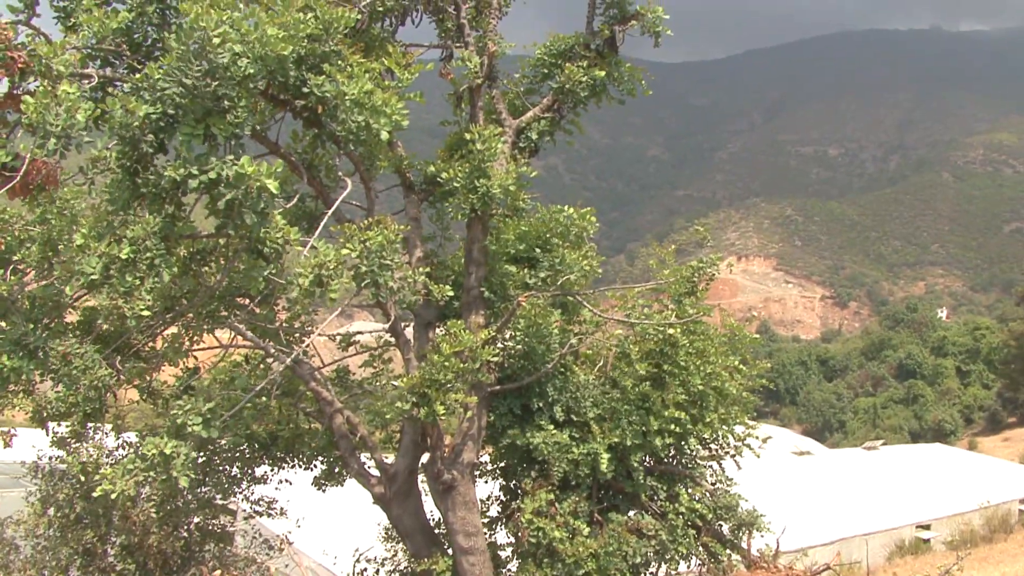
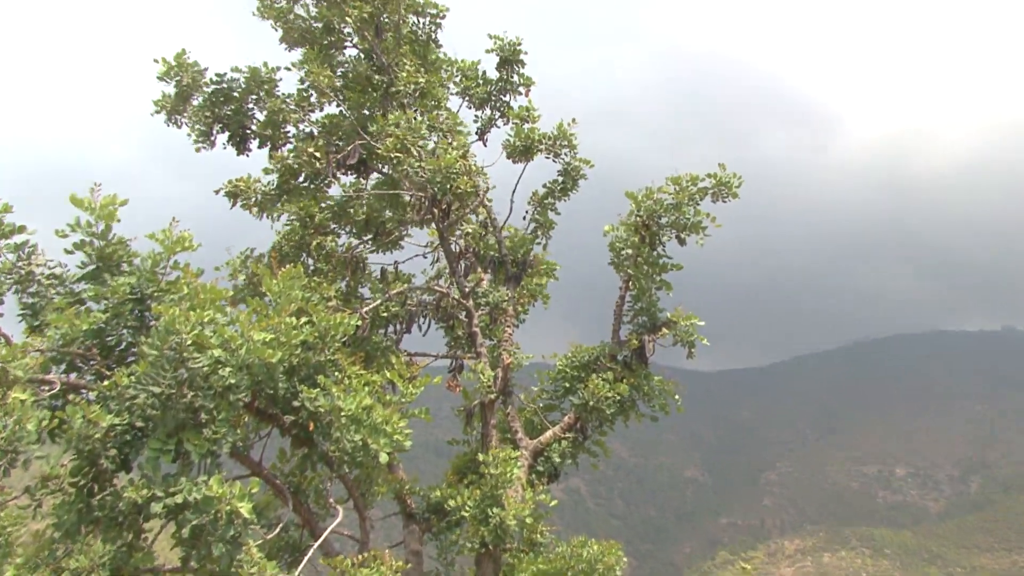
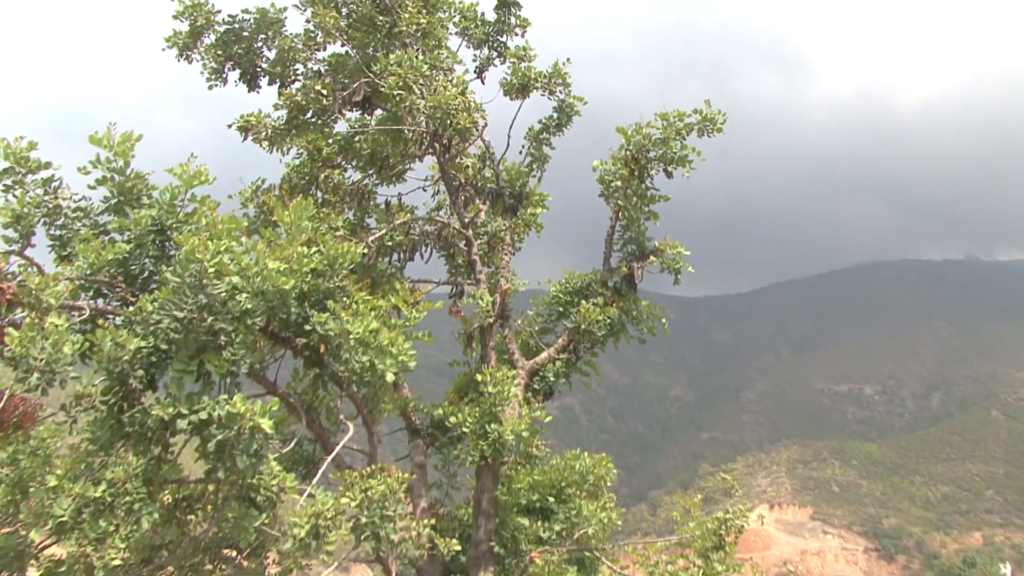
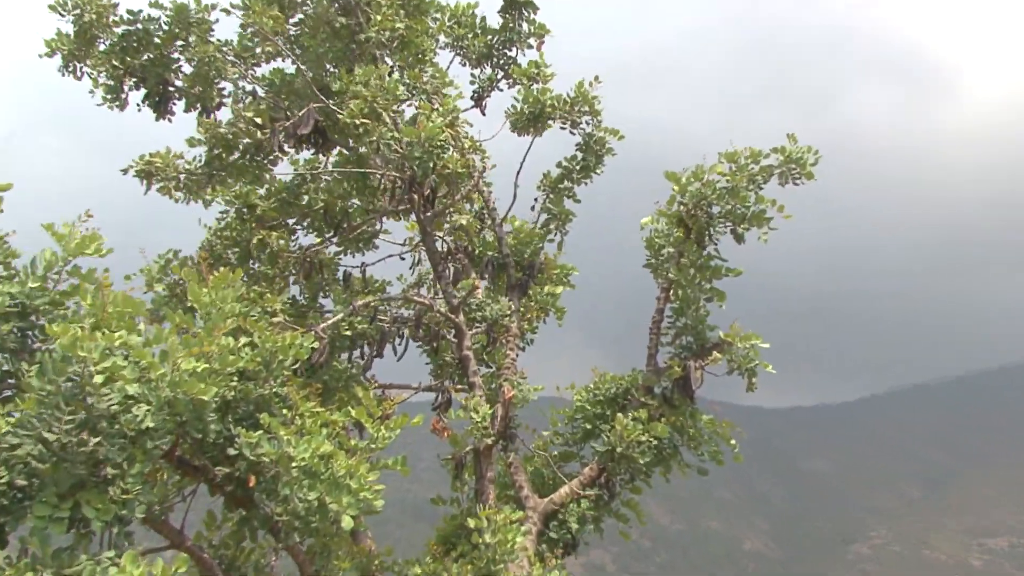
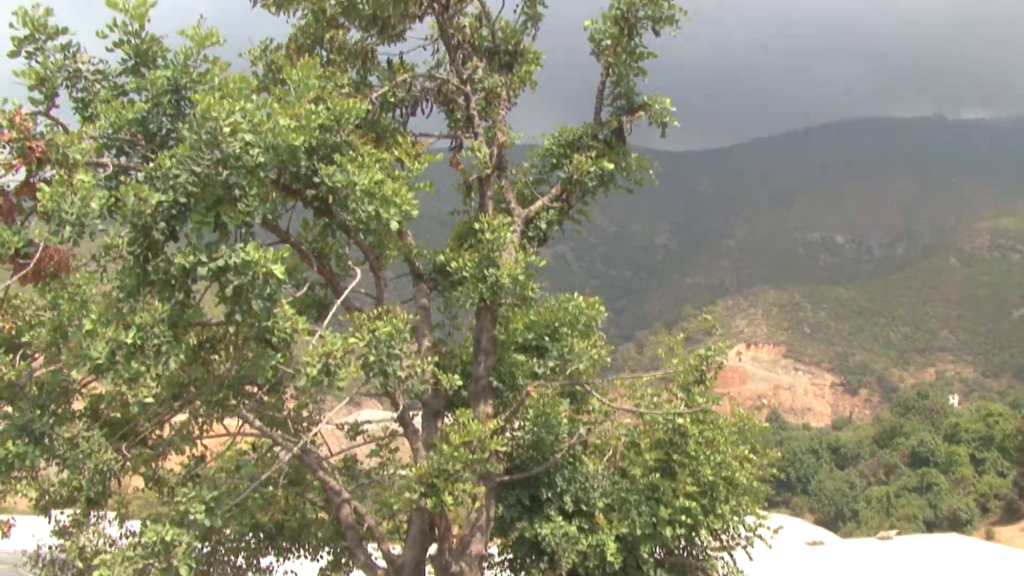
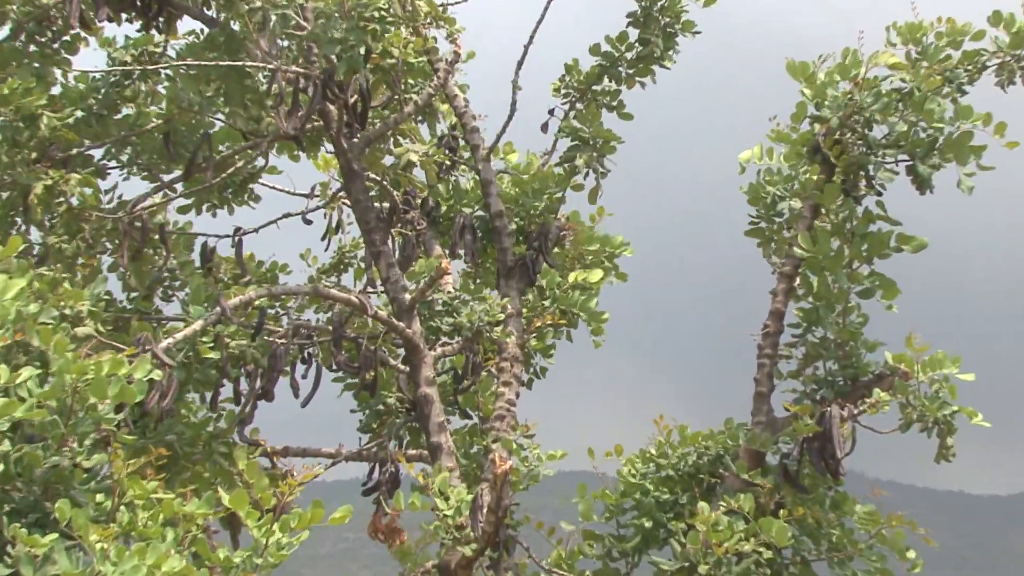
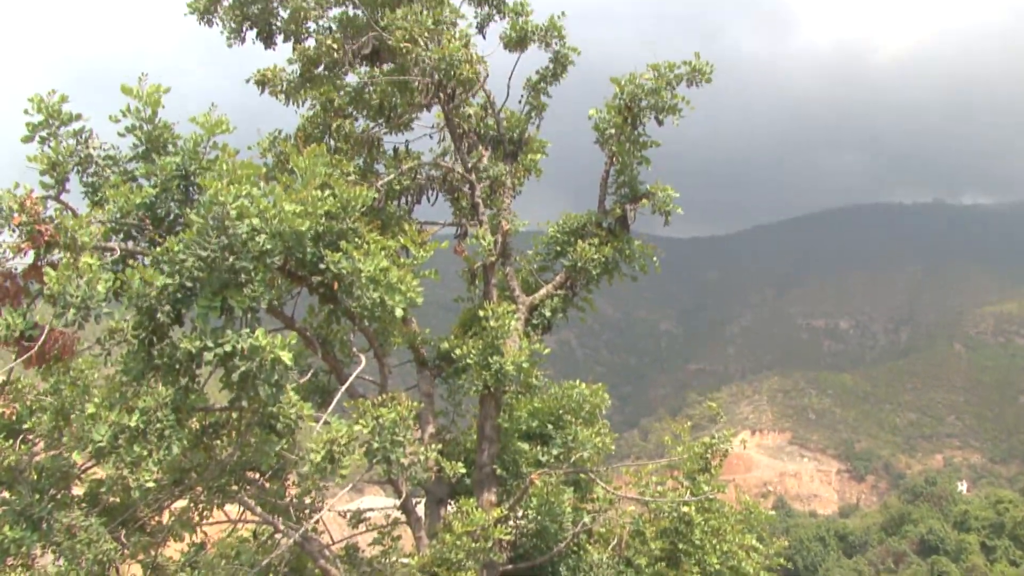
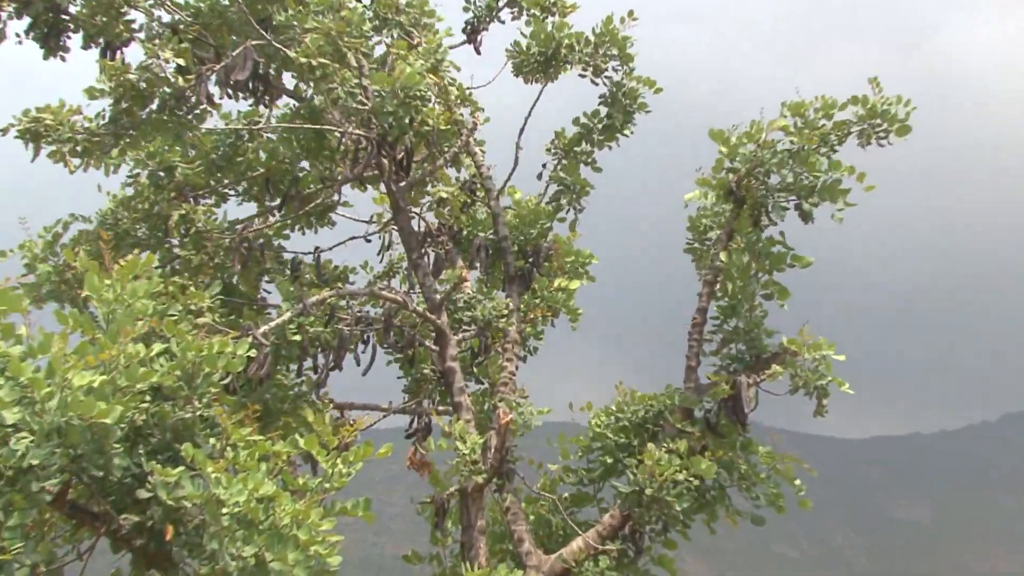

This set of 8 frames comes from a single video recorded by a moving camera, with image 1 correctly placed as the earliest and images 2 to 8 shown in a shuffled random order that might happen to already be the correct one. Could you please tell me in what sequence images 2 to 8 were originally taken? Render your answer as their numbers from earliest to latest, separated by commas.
5, 7, 3, 2, 4, 8, 6
